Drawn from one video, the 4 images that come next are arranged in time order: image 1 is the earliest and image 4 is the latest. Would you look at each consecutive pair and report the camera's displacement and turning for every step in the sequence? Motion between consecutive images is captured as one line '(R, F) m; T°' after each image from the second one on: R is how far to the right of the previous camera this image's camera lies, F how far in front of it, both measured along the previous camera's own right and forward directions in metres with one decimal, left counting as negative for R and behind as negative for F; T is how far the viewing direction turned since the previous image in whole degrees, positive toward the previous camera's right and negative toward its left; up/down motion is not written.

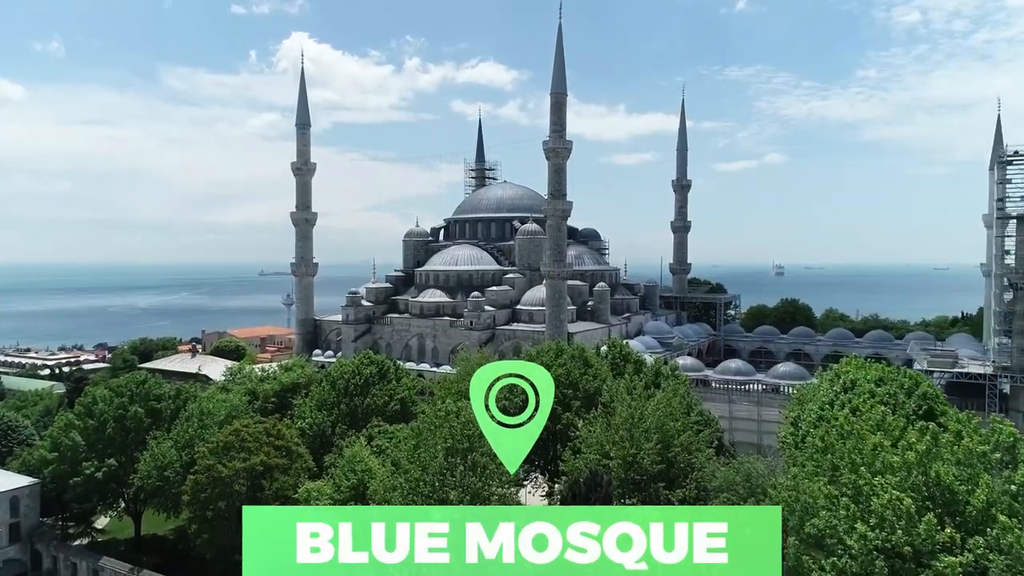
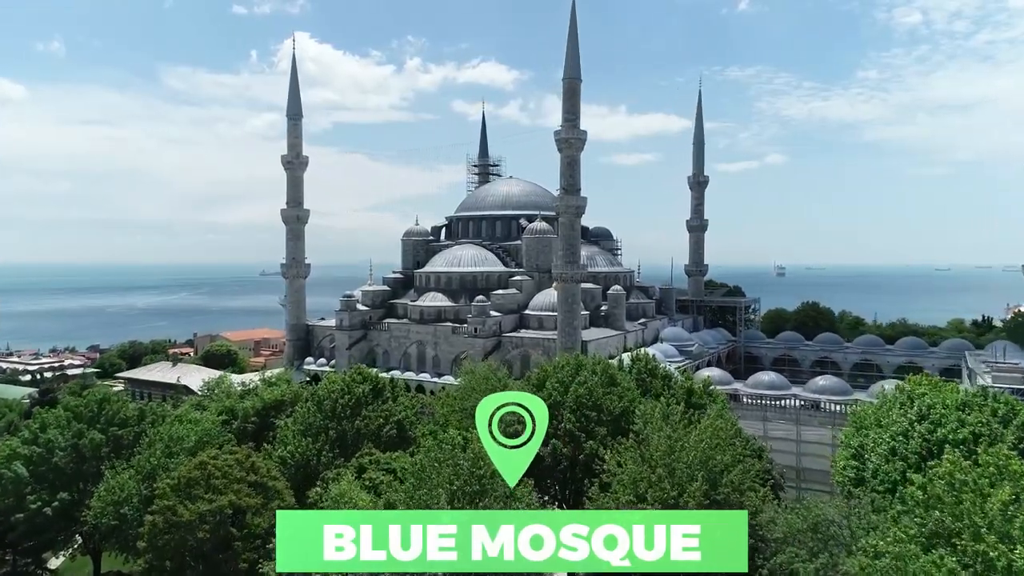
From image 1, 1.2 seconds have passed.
(-0.6, +3.4) m; 0°
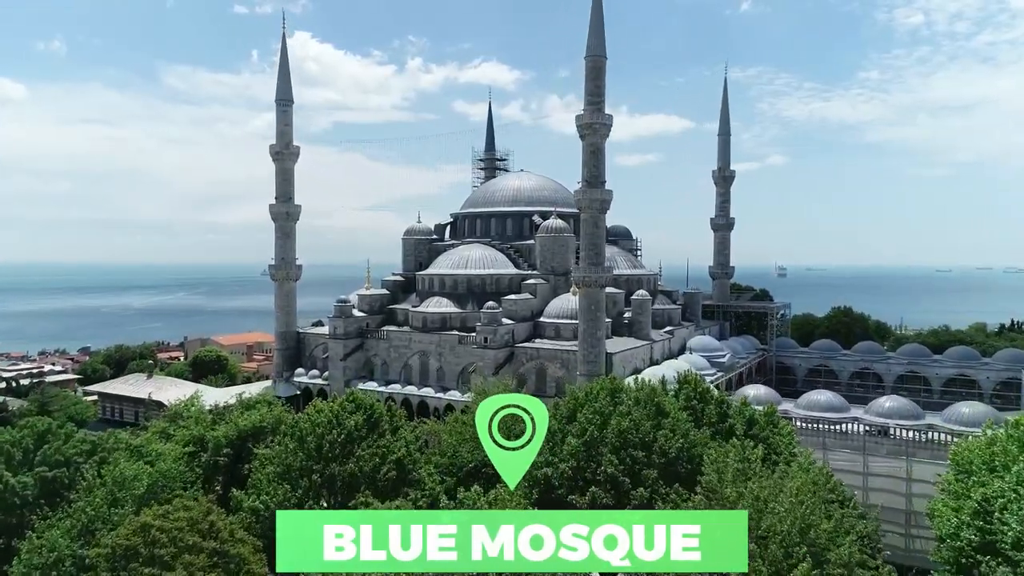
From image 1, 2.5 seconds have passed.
(-0.9, +4.2) m; 0°
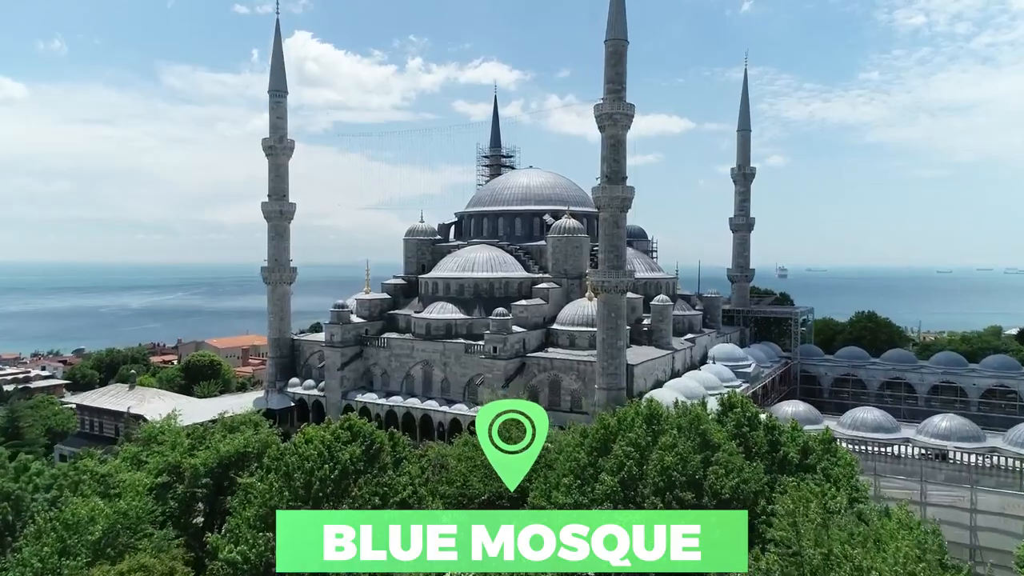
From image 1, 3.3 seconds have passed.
(-0.7, +2.7) m; 0°
